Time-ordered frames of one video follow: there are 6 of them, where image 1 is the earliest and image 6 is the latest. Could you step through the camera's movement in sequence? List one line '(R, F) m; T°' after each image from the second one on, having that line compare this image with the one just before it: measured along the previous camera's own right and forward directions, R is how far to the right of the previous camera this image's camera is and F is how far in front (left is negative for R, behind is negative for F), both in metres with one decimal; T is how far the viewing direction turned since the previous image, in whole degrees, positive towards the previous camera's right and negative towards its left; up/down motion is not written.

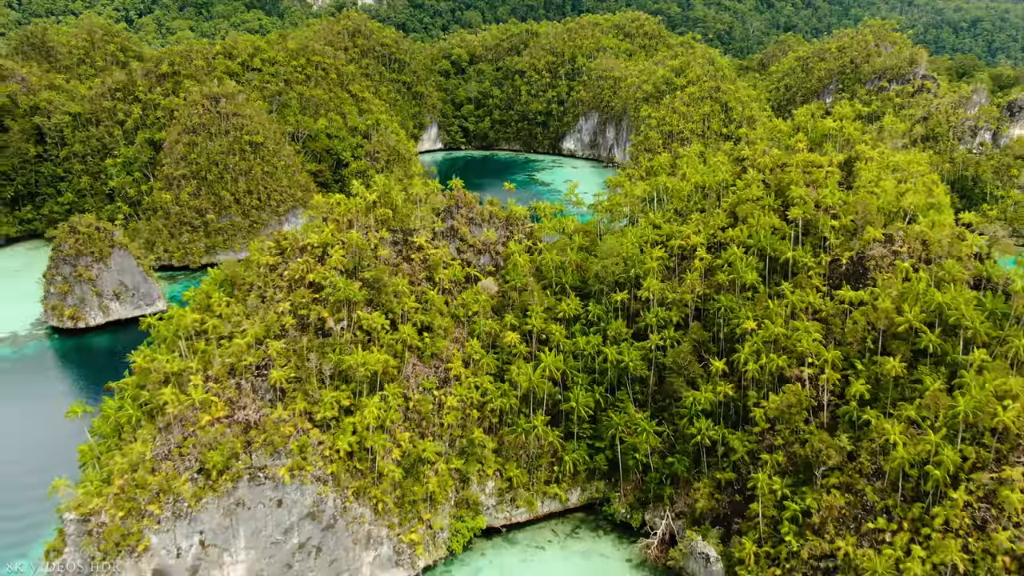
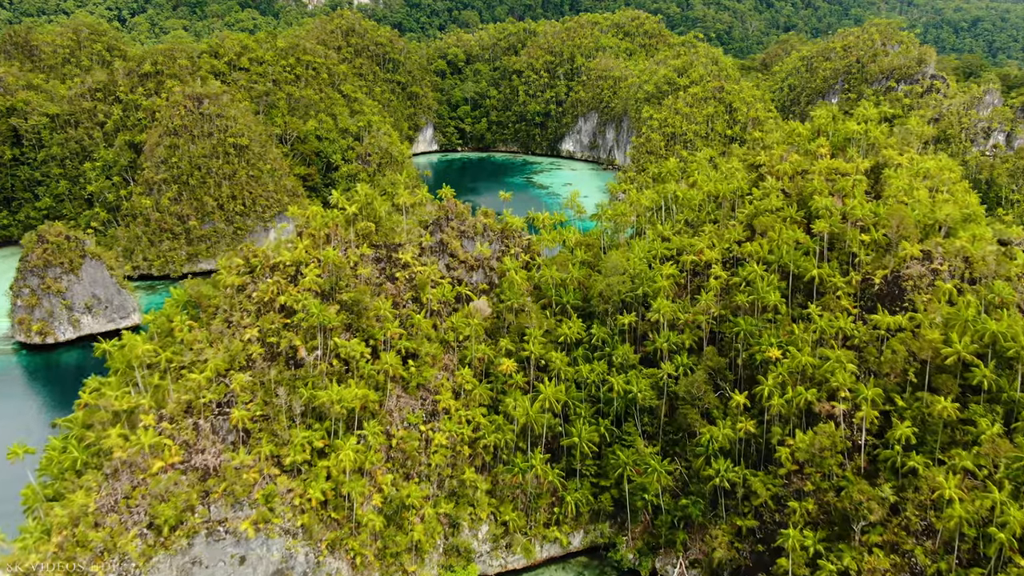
(+0.1, +3.8) m; 0°
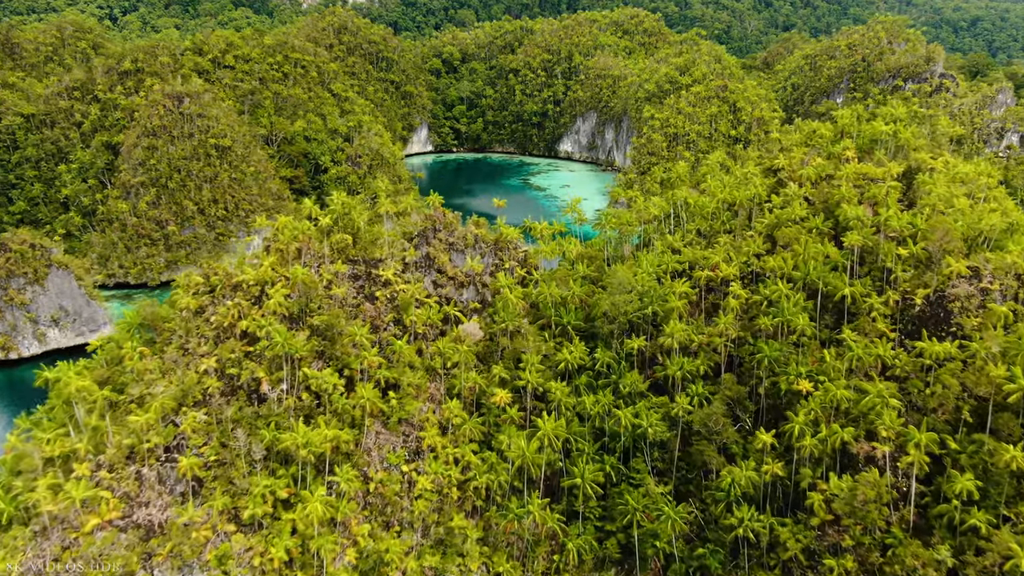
(+0.1, +3.9) m; 0°
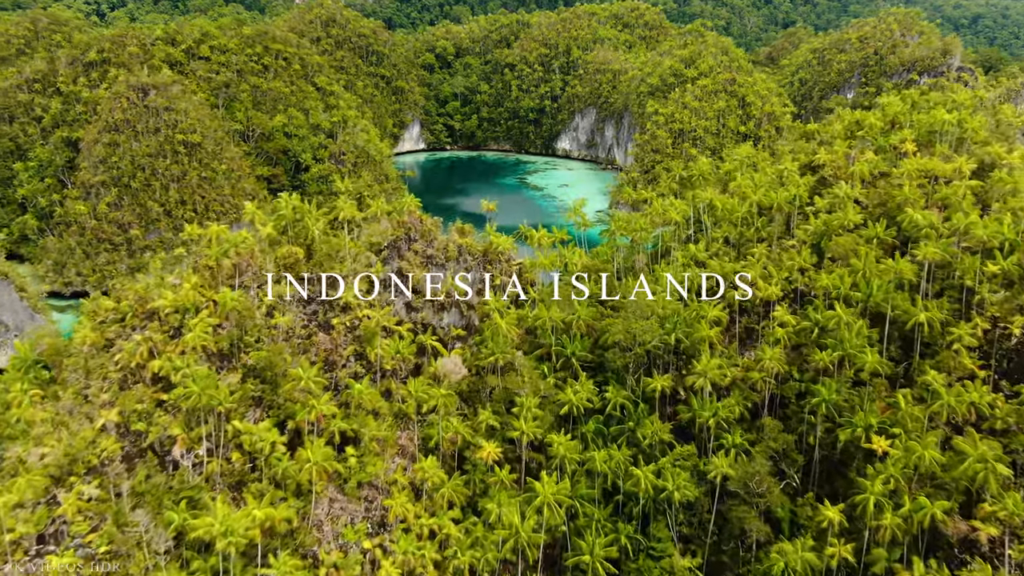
(+0.2, +6.2) m; 0°
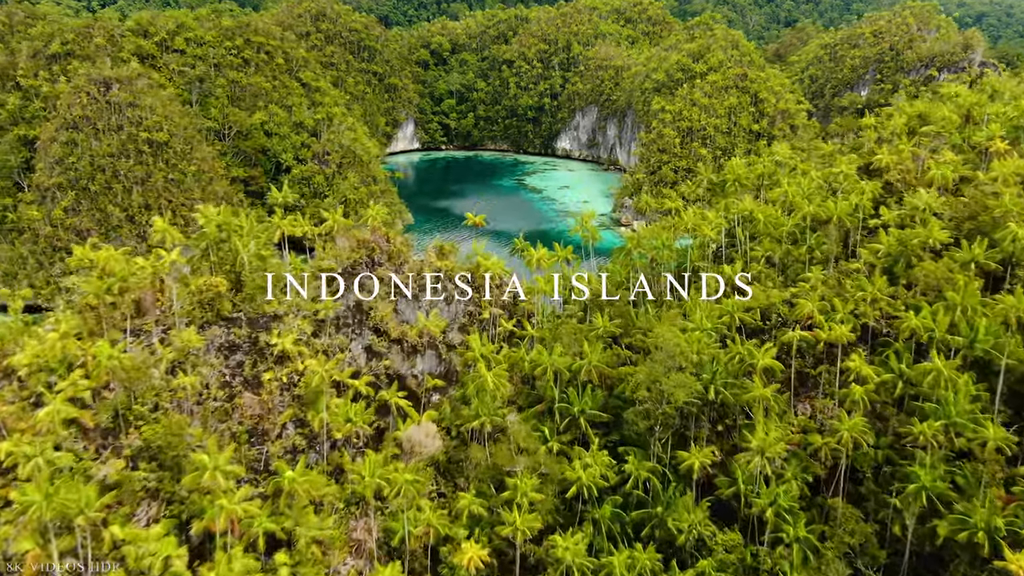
(+0.2, +6.1) m; 0°
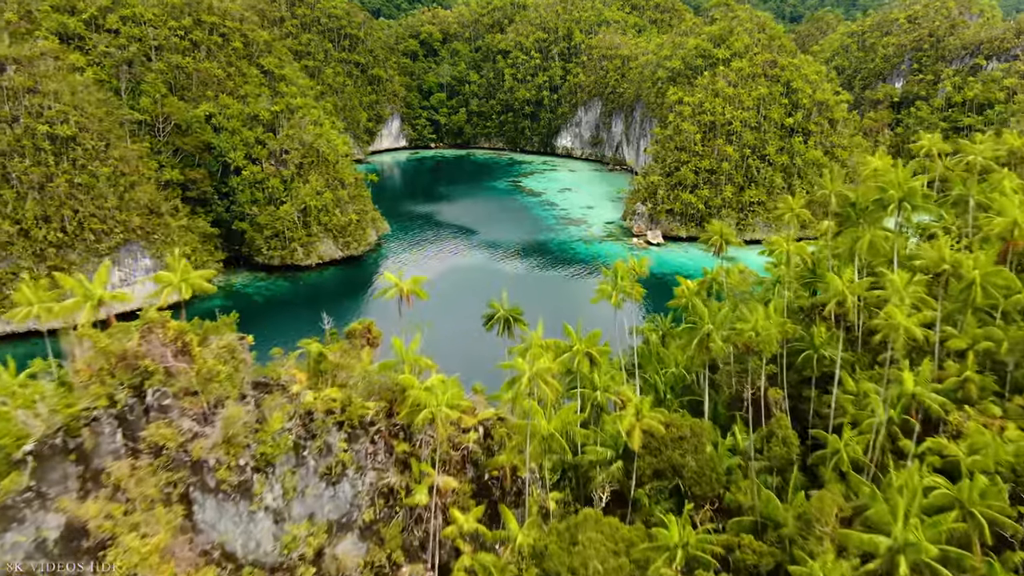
(+0.5, +12.8) m; 0°
